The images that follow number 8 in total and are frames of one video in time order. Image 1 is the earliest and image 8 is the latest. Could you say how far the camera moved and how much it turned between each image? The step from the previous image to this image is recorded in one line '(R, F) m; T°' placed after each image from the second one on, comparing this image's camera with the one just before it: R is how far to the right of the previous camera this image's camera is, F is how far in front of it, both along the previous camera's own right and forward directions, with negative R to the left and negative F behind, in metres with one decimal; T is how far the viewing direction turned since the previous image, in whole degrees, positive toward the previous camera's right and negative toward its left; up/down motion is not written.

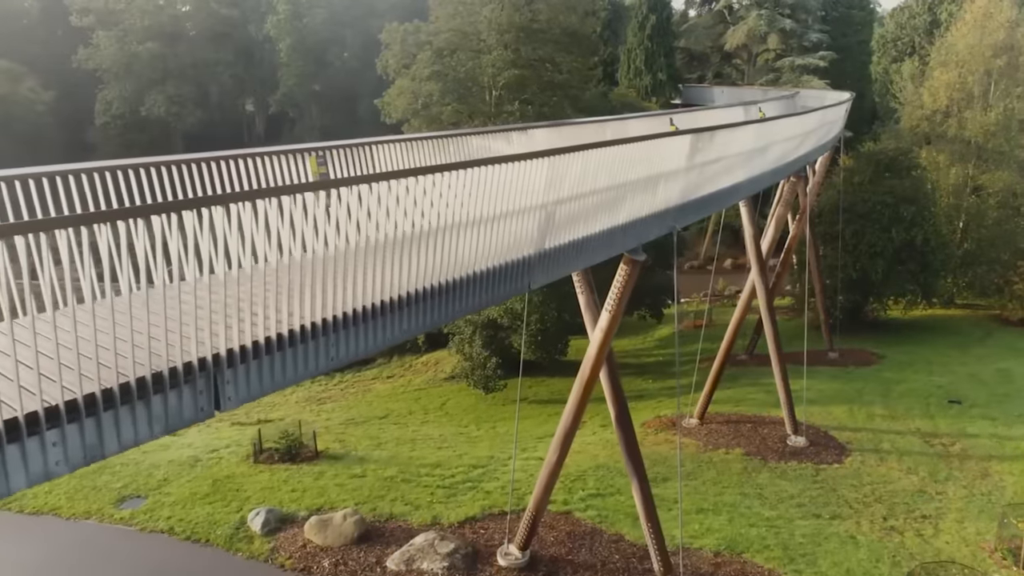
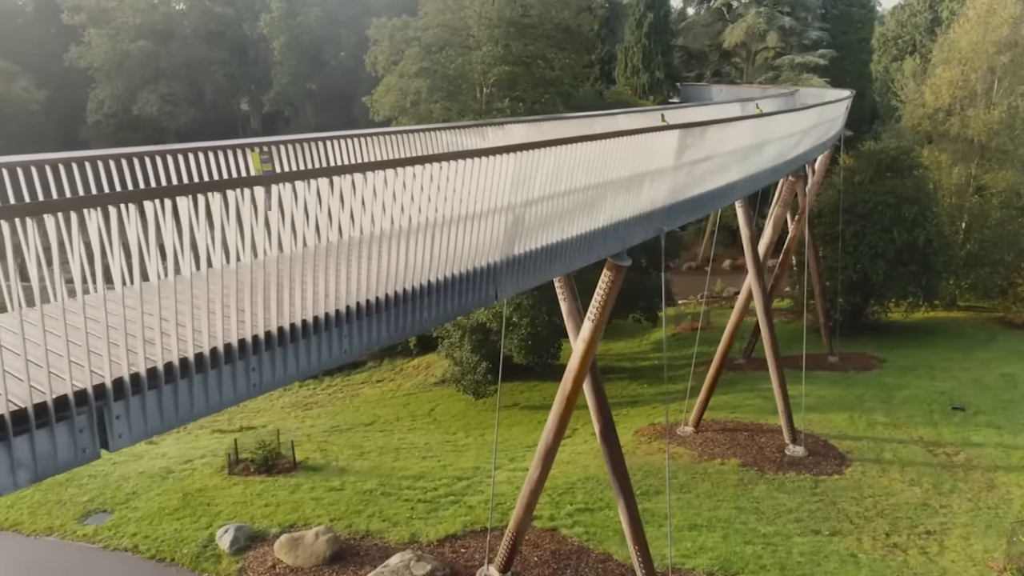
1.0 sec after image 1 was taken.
(+0.2, +0.5) m; 0°
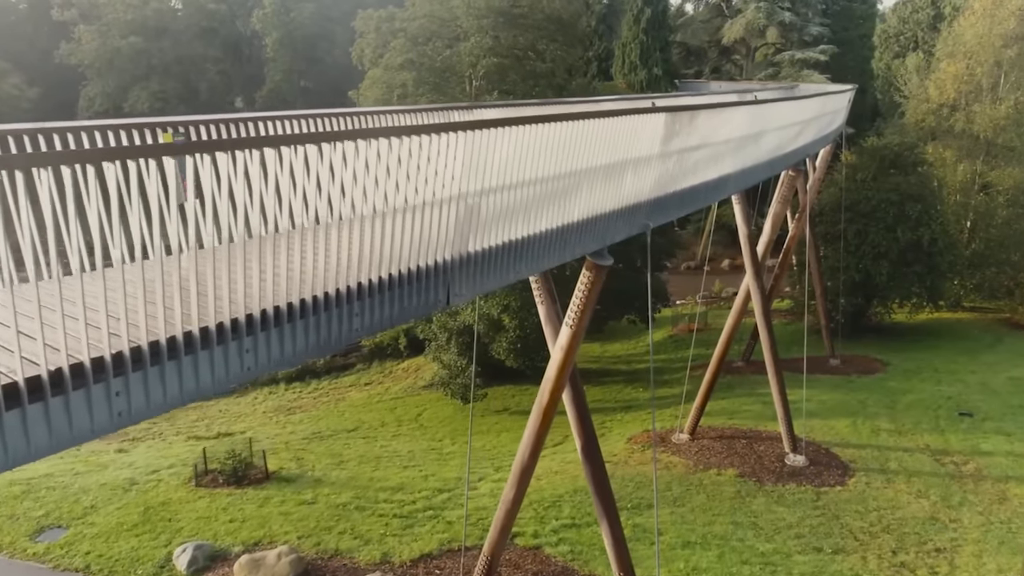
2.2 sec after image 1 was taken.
(+0.2, +0.6) m; 0°
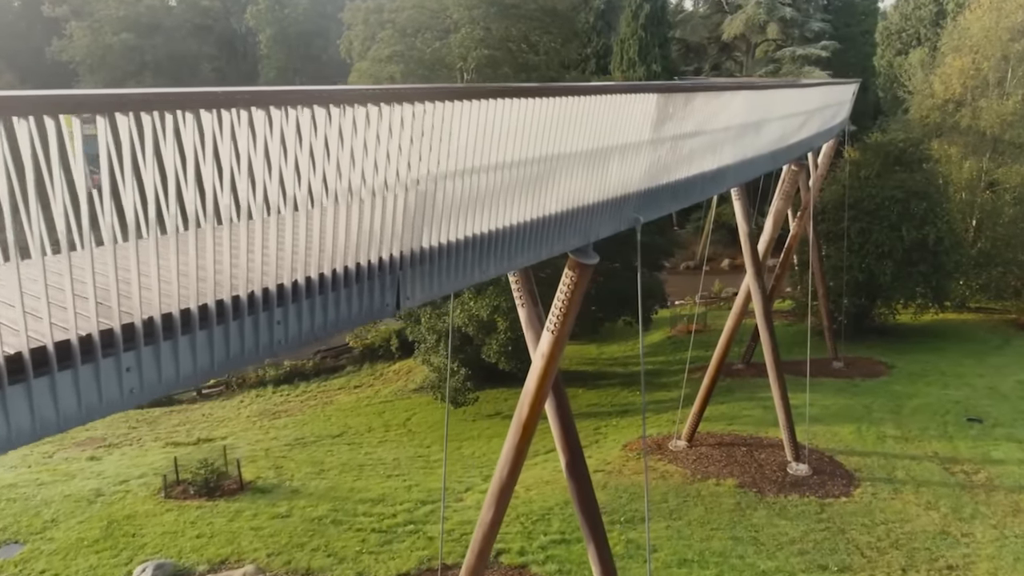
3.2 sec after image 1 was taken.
(+0.2, +0.6) m; 0°
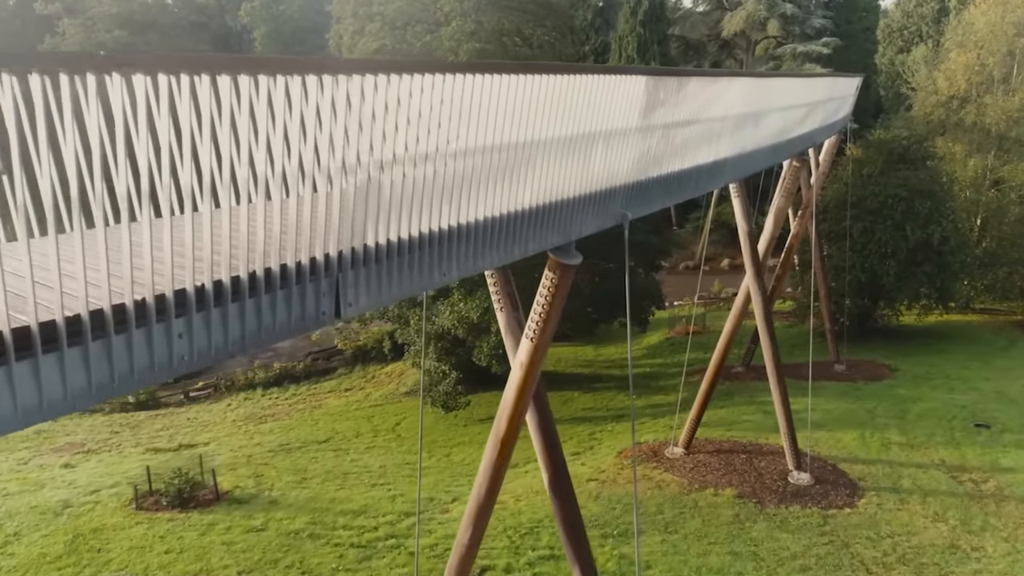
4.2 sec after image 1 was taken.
(+0.1, +0.5) m; 0°
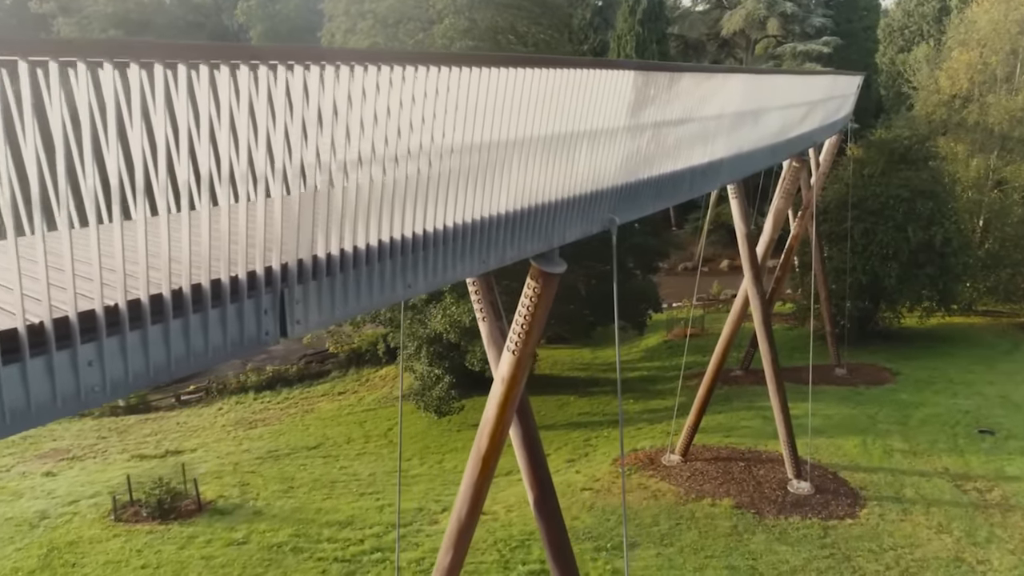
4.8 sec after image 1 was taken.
(+0.1, +0.3) m; 0°
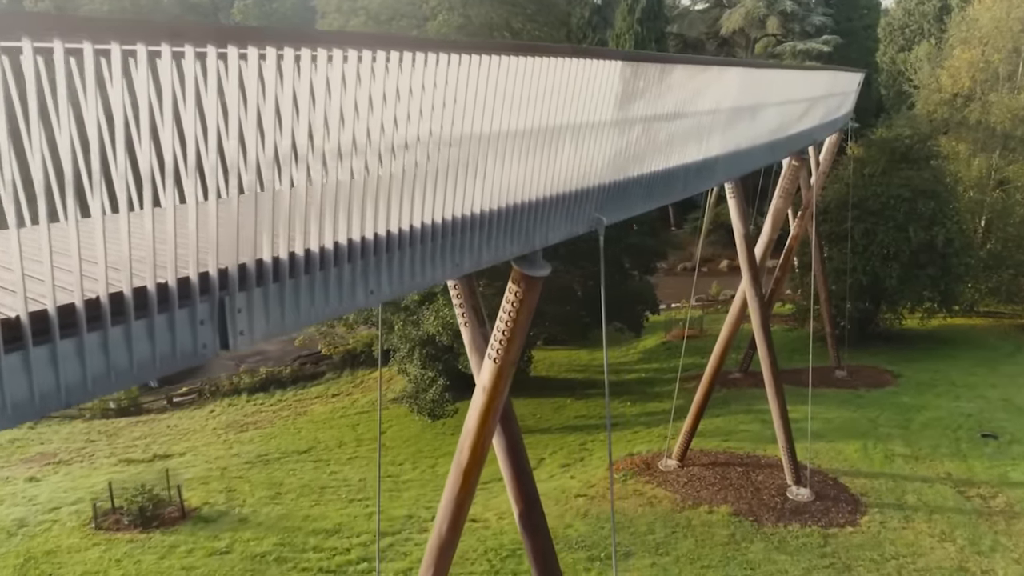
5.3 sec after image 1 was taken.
(+0.1, +0.3) m; 0°
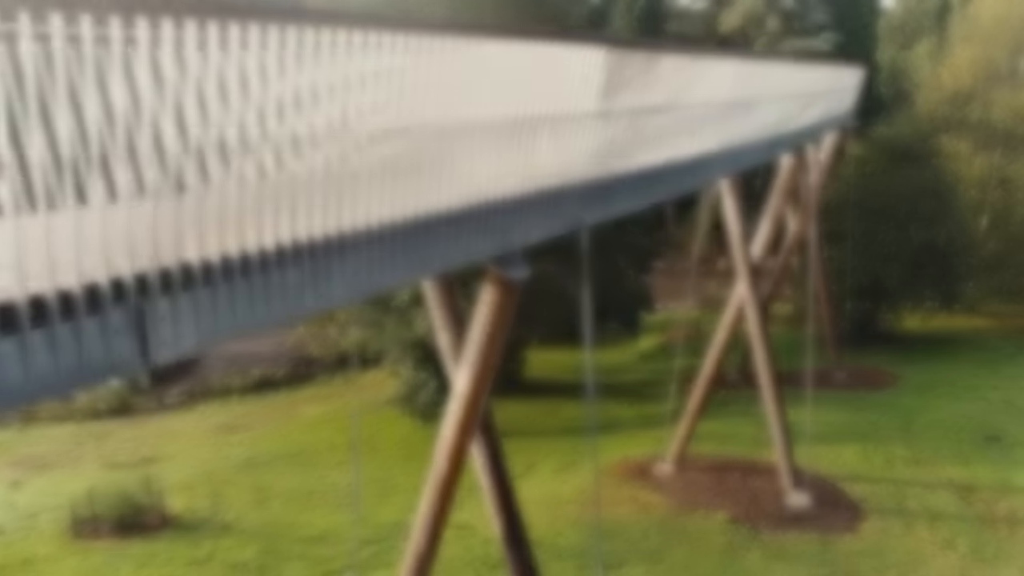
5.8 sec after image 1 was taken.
(+0.1, +0.3) m; 0°
